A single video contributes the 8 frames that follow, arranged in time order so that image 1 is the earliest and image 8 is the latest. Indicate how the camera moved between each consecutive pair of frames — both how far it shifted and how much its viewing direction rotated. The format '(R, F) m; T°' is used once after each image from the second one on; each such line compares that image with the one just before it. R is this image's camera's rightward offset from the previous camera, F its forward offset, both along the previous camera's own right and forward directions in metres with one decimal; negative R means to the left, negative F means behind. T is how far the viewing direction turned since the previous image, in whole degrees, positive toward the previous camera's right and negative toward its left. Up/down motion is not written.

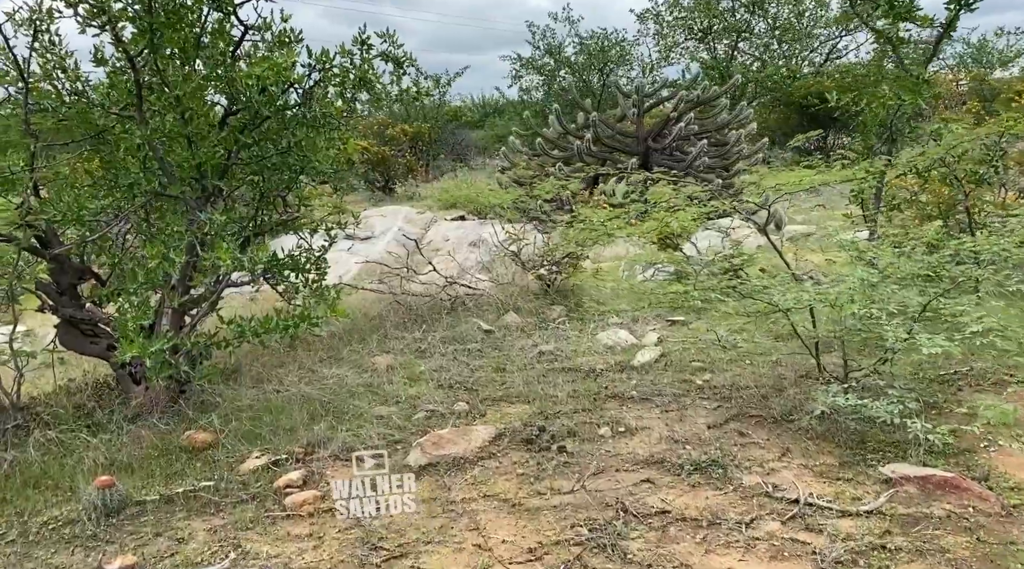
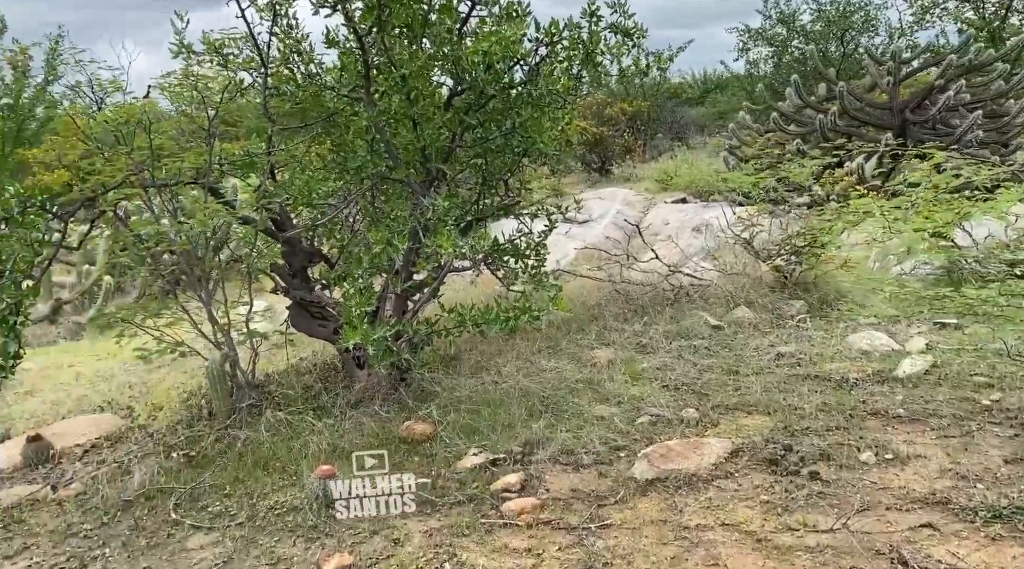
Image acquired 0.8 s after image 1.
(-0.1, +0.3) m; -13°
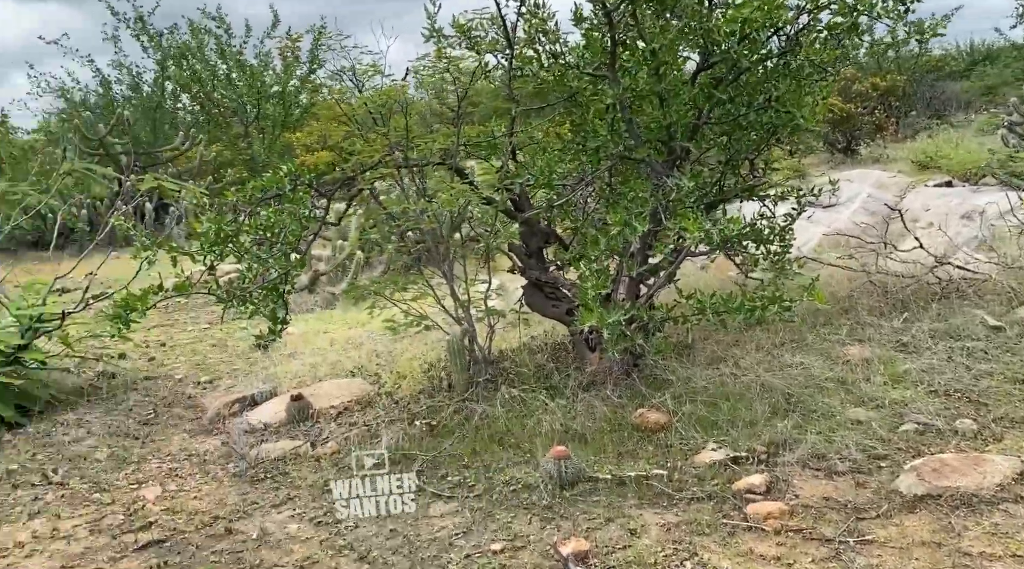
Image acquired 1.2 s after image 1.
(-0.1, +0.1) m; -14°
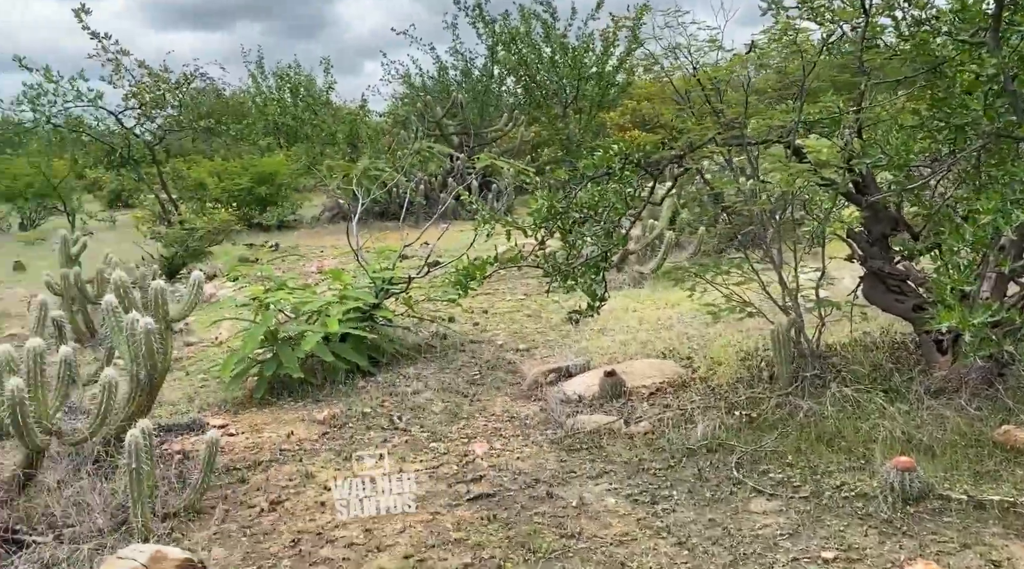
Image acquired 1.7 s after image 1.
(-0.1, +0.1) m; -18°
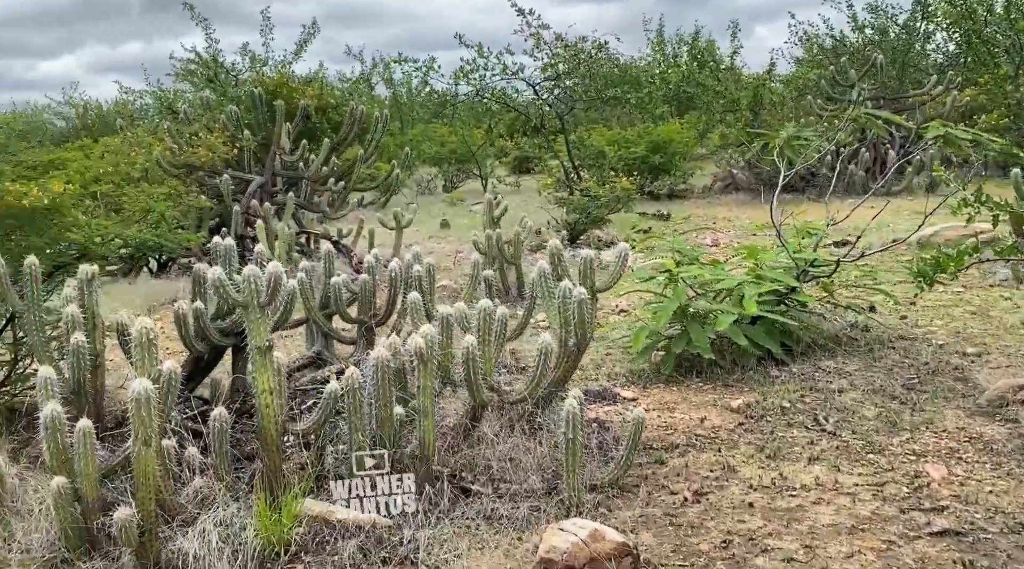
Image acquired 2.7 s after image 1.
(-0.3, +0.2) m; -22°
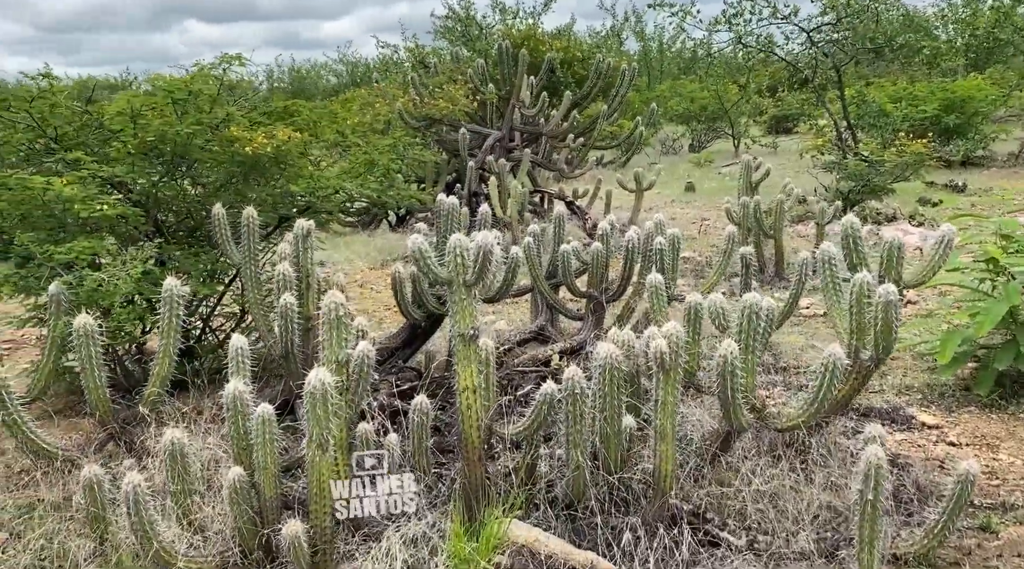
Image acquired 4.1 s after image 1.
(-0.1, +0.9) m; -15°
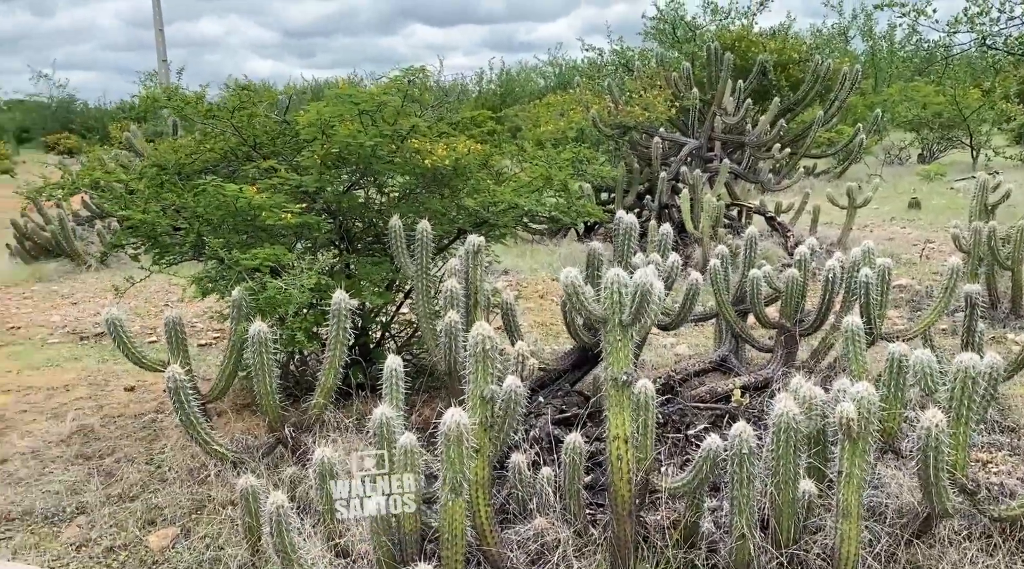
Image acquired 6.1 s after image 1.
(+0.1, +0.3) m; -13°
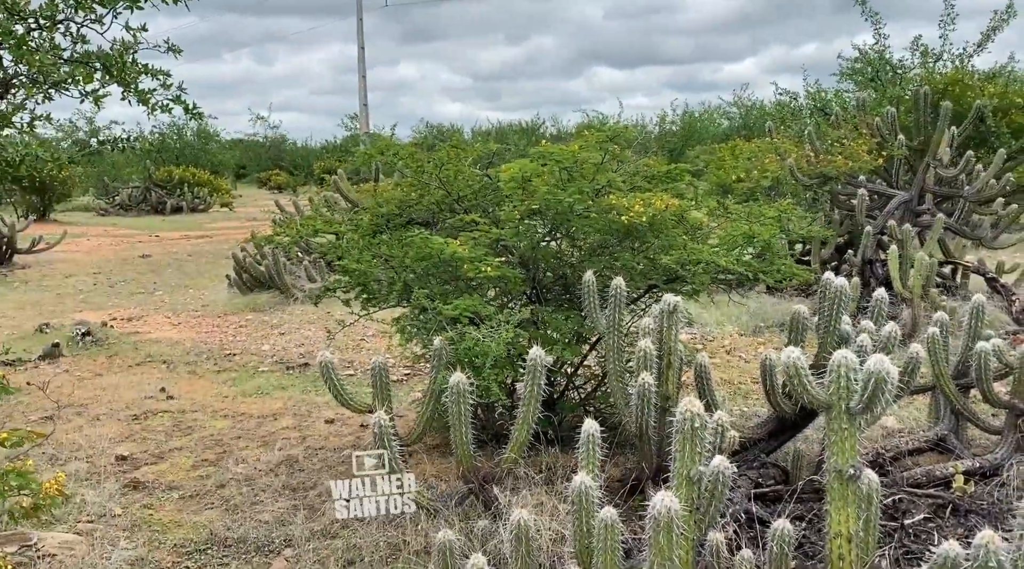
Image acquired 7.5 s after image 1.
(-0.1, +0.1) m; -10°
